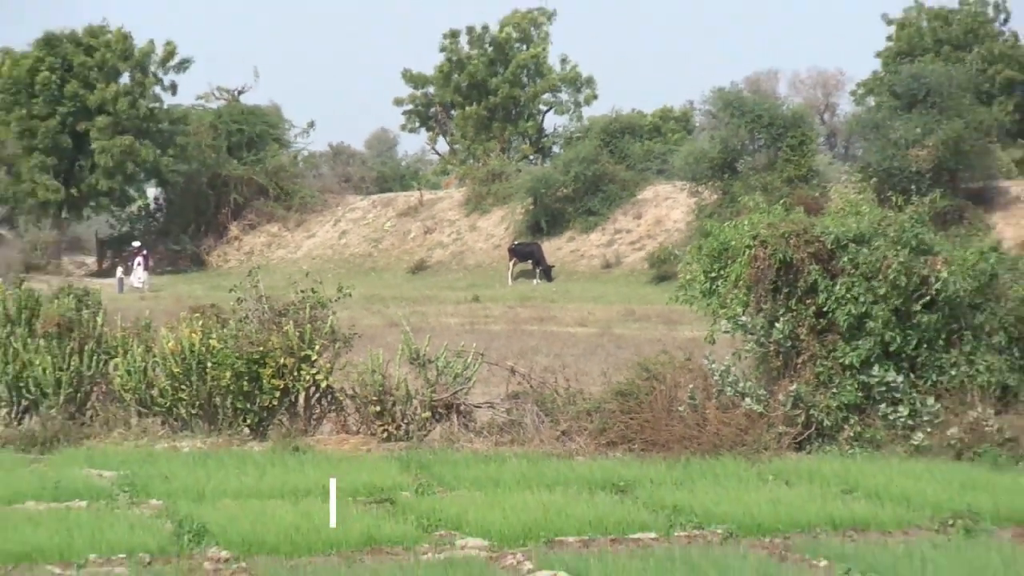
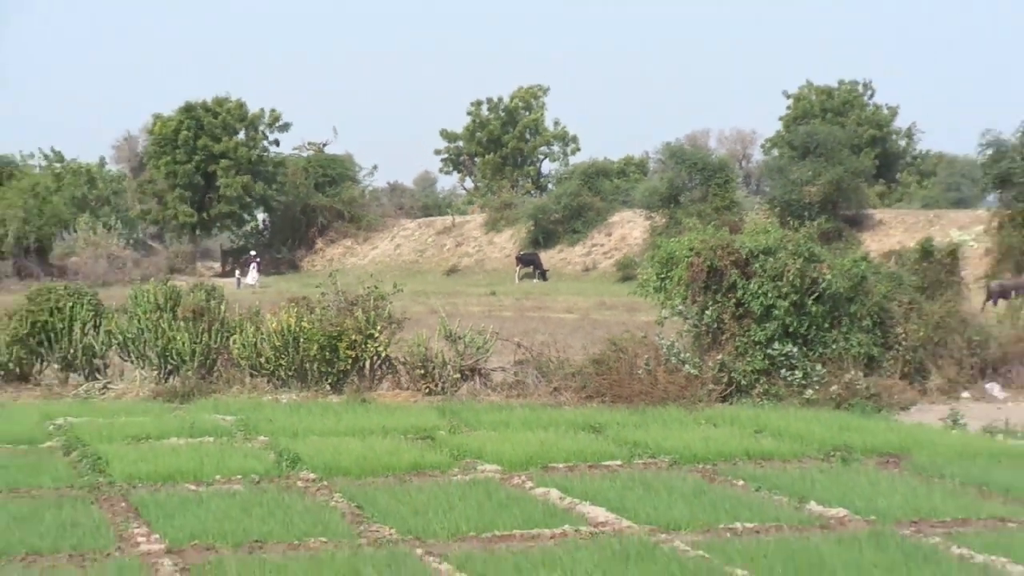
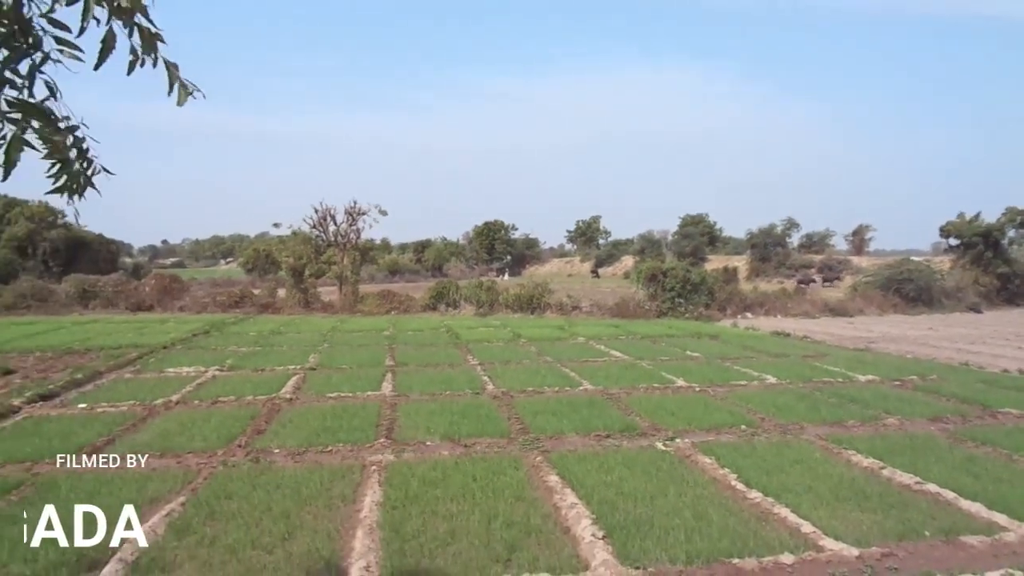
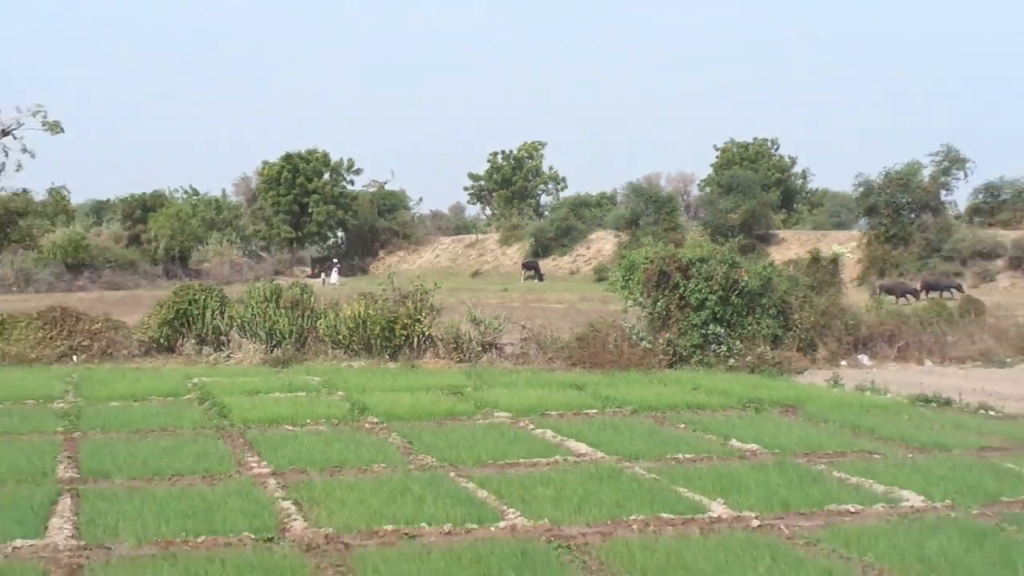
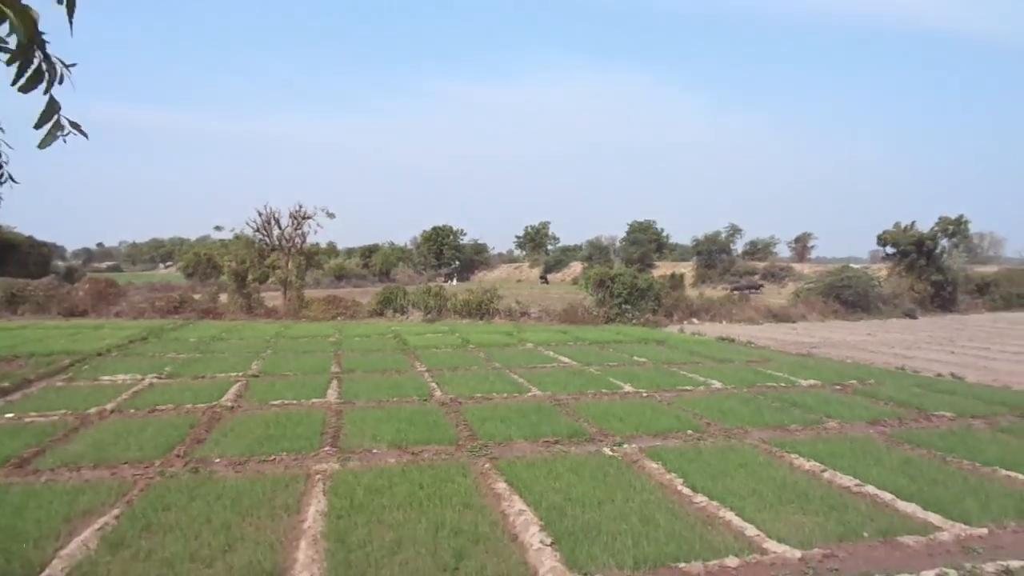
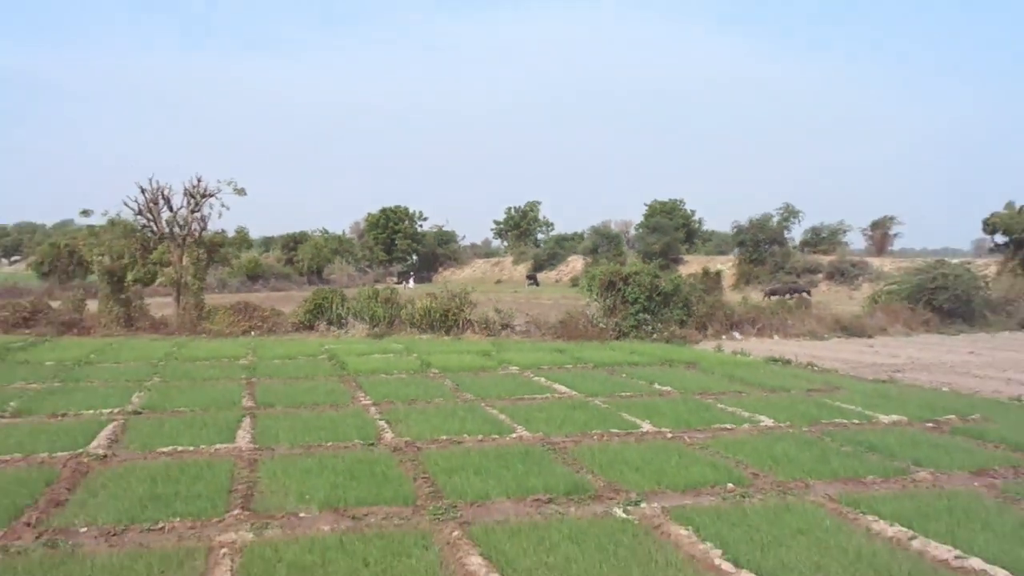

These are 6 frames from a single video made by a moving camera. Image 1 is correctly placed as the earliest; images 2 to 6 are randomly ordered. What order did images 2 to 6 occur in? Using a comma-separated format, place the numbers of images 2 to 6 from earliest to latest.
2, 4, 6, 5, 3
